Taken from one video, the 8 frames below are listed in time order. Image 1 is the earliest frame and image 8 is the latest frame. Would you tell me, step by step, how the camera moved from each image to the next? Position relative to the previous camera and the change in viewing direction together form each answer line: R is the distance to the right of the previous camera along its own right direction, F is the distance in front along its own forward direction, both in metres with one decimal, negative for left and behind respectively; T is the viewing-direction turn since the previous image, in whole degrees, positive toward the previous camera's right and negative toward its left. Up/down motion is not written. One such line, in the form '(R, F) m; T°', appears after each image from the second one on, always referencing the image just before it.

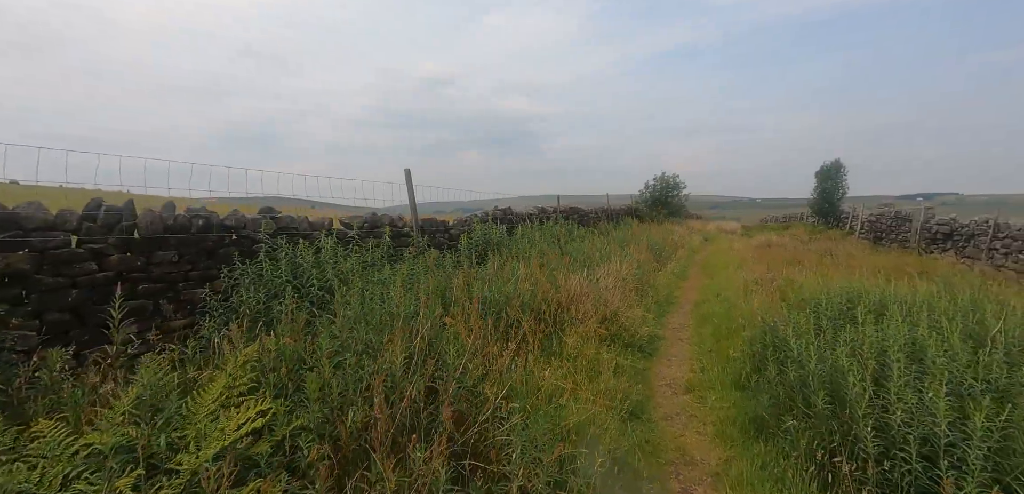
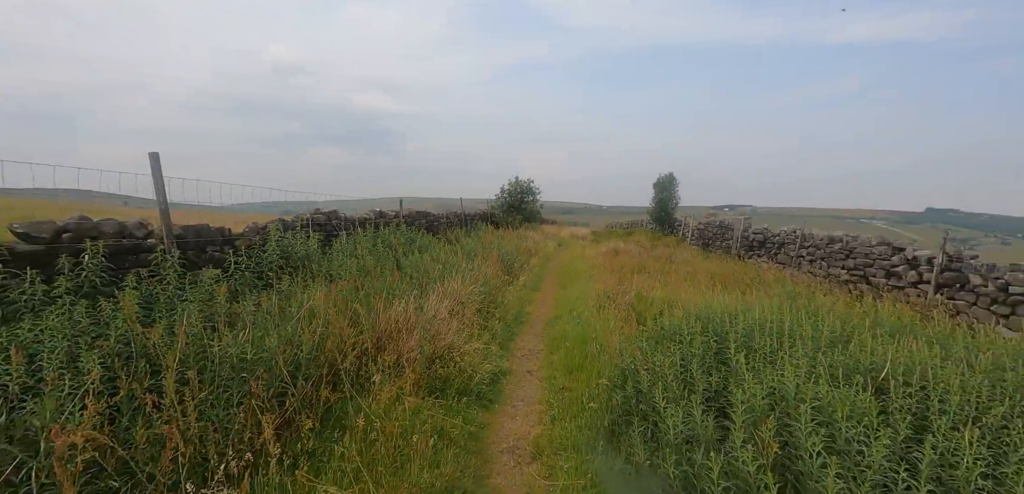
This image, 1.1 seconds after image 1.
(+0.7, +1.6) m; +17°
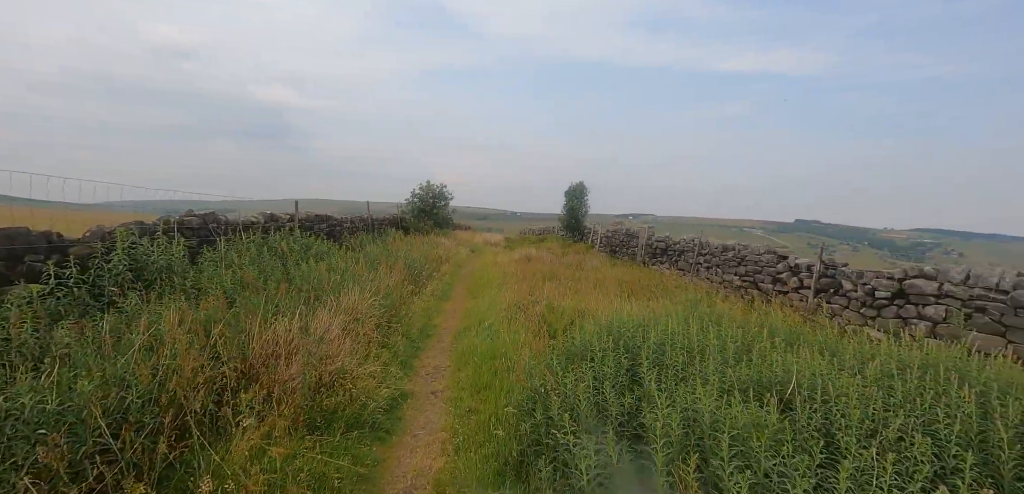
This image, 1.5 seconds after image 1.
(+0.1, +0.5) m; +10°
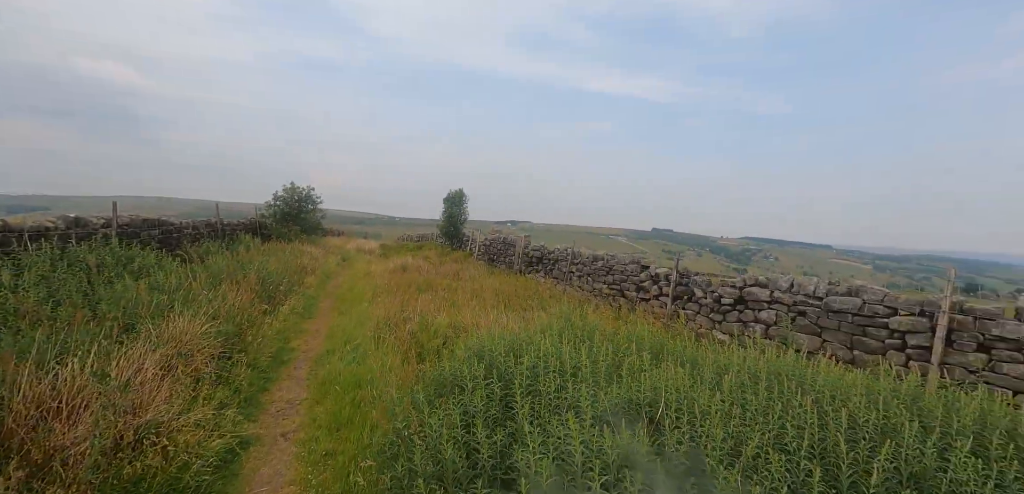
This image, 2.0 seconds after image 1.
(+0.1, +0.4) m; +15°
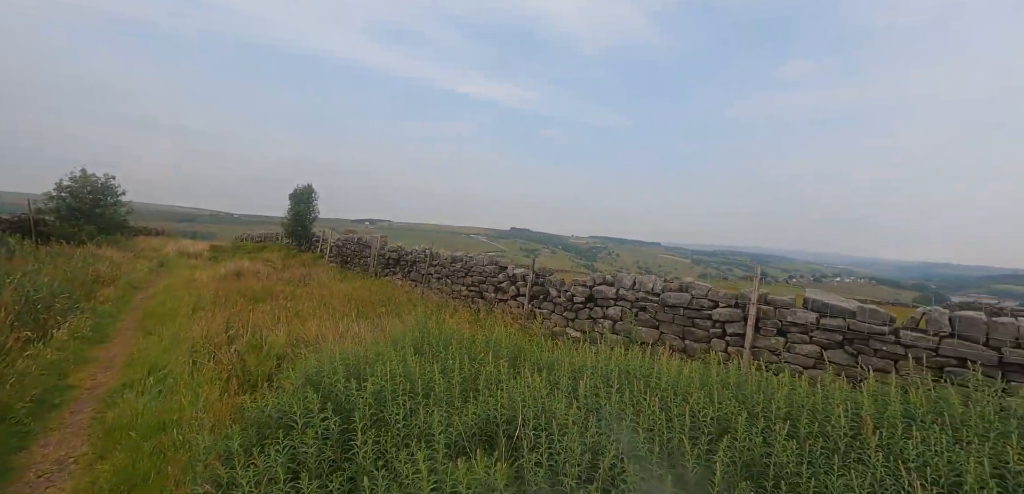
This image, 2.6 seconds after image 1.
(+0.1, +0.3) m; +17°
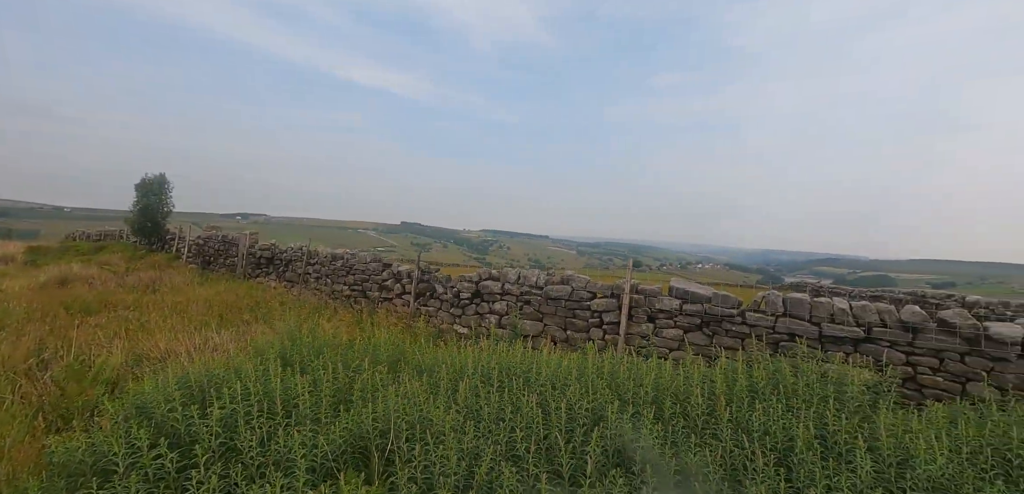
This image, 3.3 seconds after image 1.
(+0.1, +0.1) m; +13°
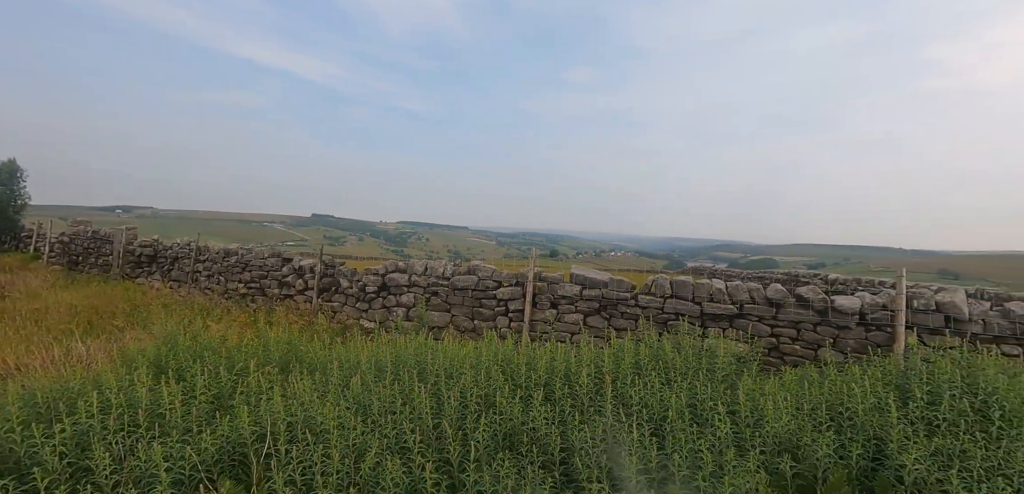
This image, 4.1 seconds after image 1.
(+0.2, 0.0) m; +10°
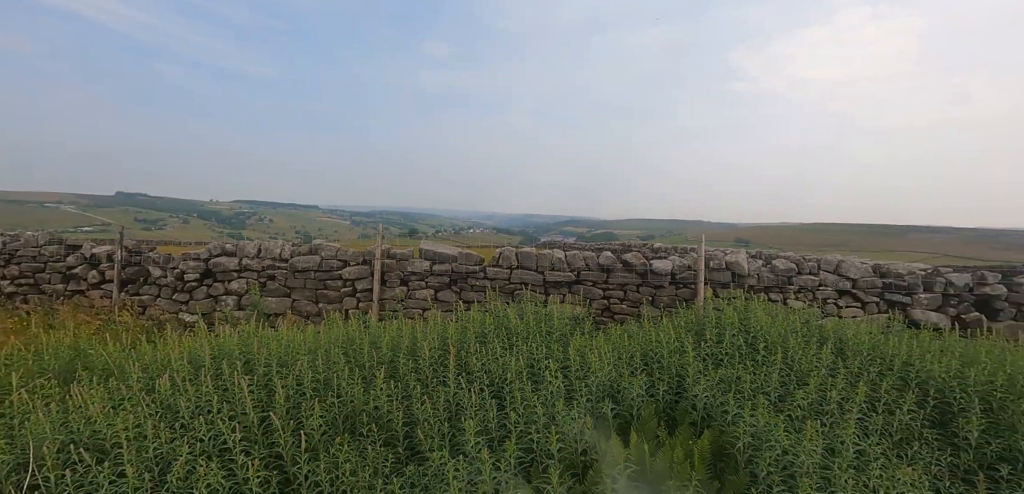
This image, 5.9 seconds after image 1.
(+0.1, 0.0) m; +17°
